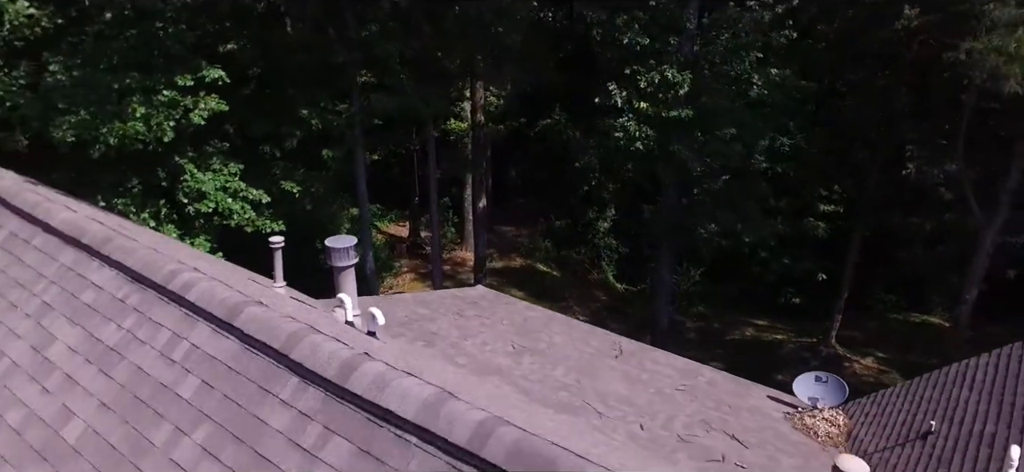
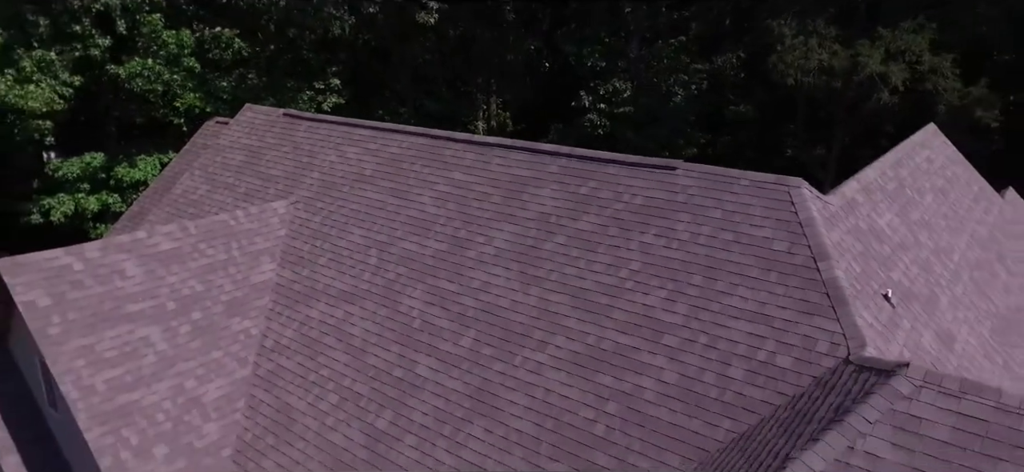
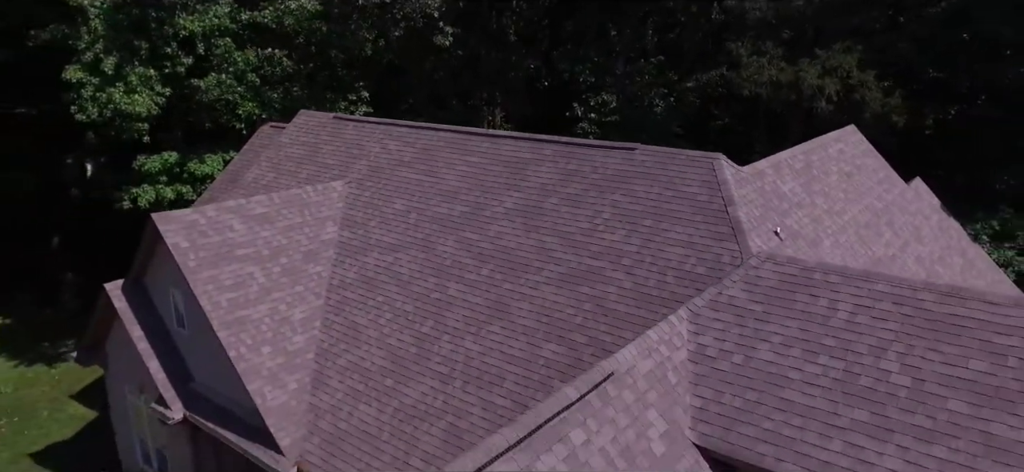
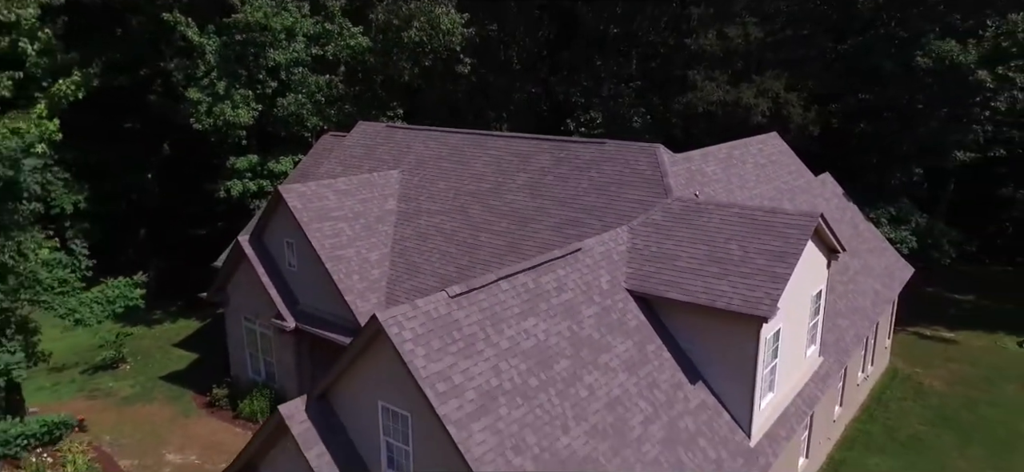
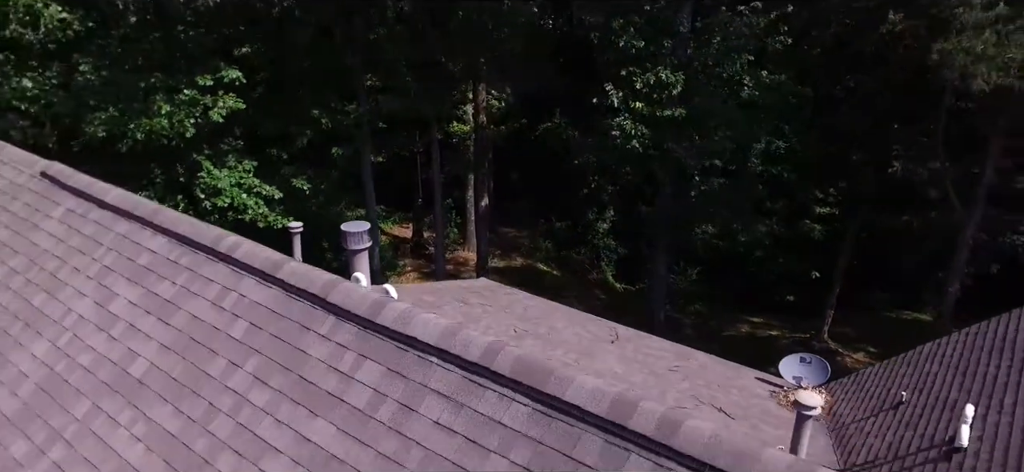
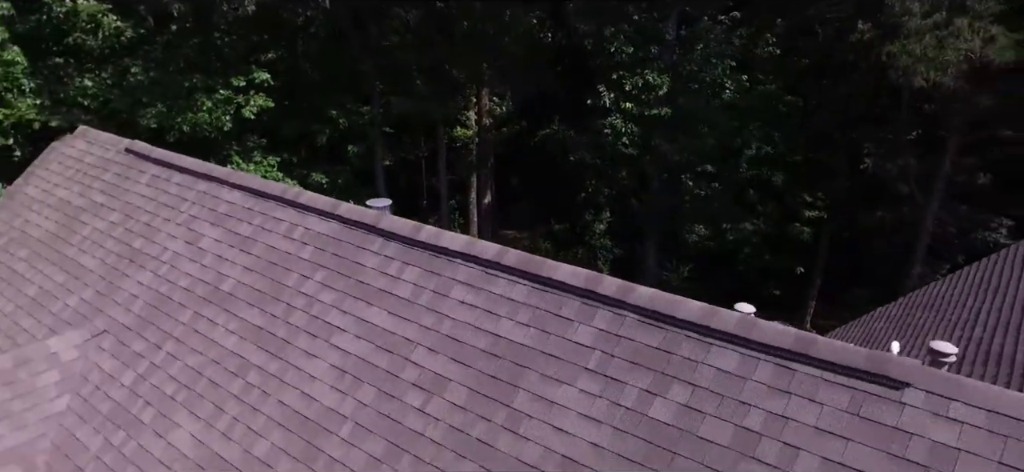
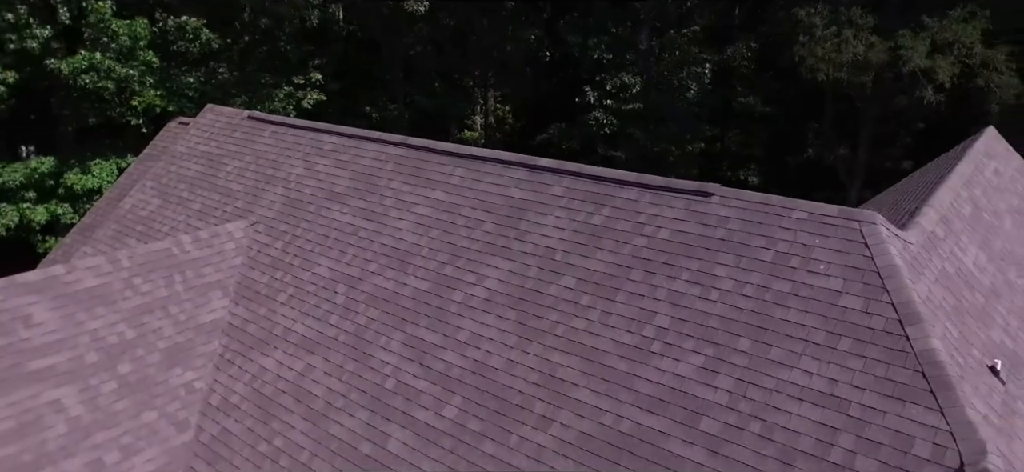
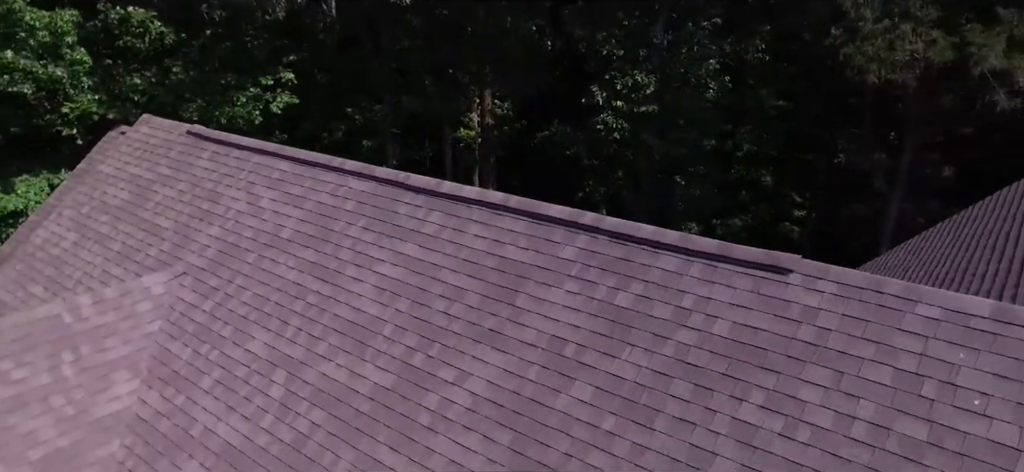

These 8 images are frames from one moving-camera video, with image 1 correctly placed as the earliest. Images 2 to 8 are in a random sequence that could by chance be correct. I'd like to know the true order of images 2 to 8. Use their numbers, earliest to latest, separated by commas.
5, 6, 8, 7, 2, 3, 4
